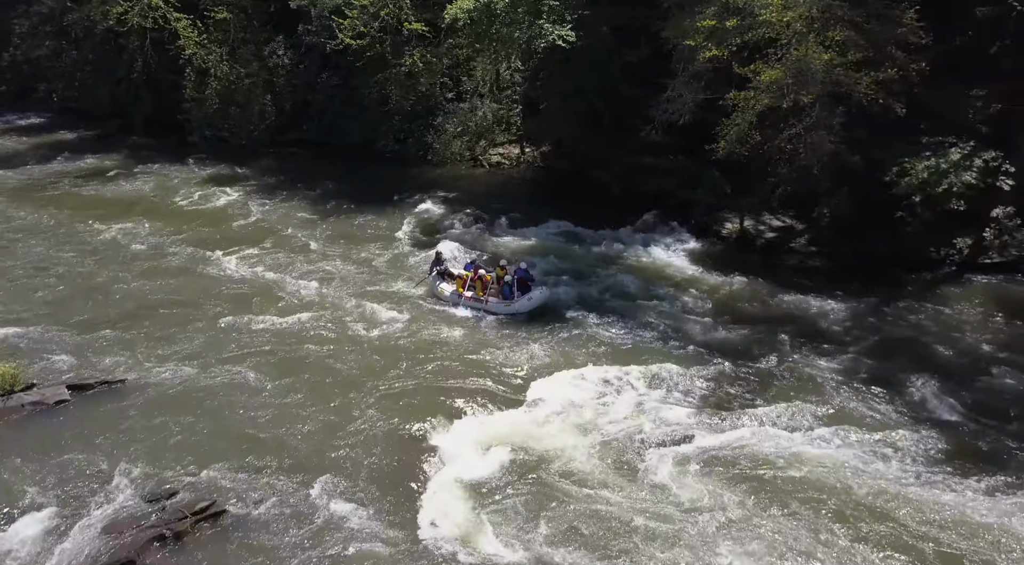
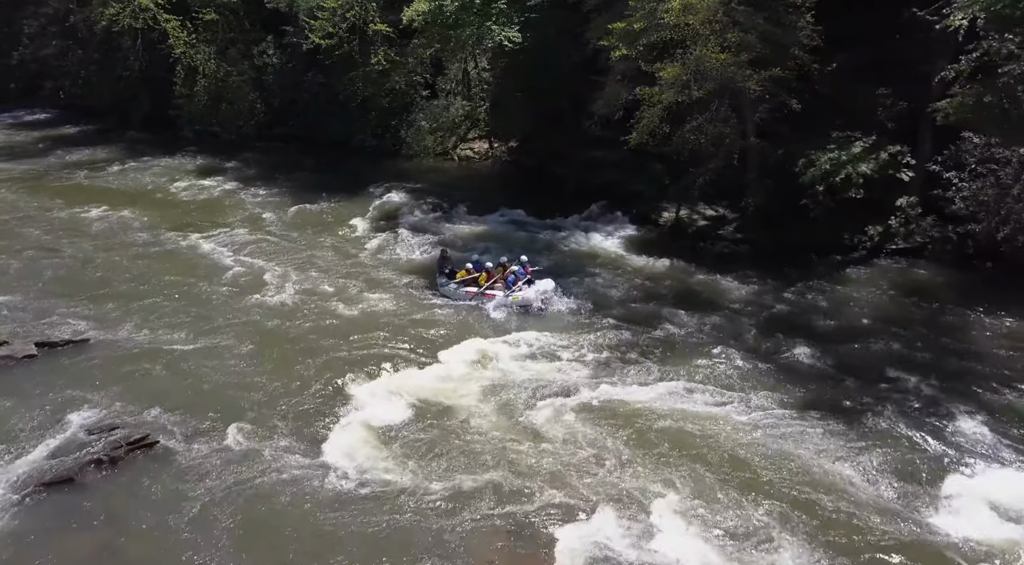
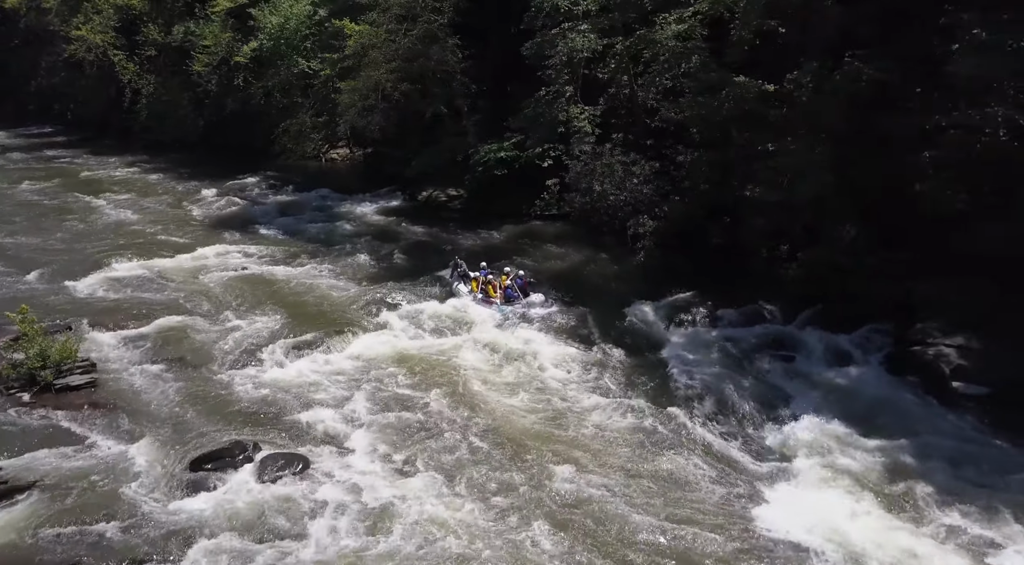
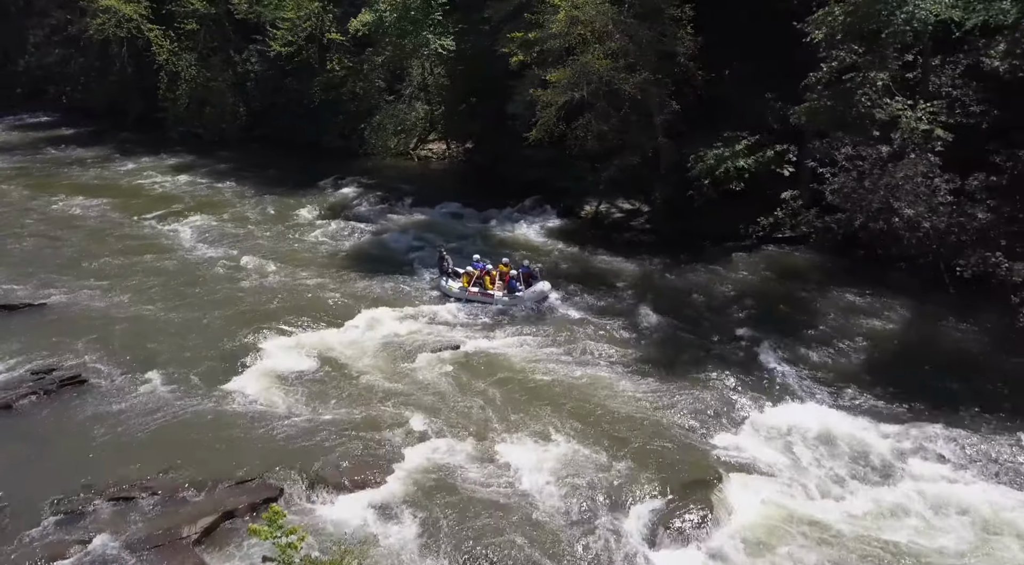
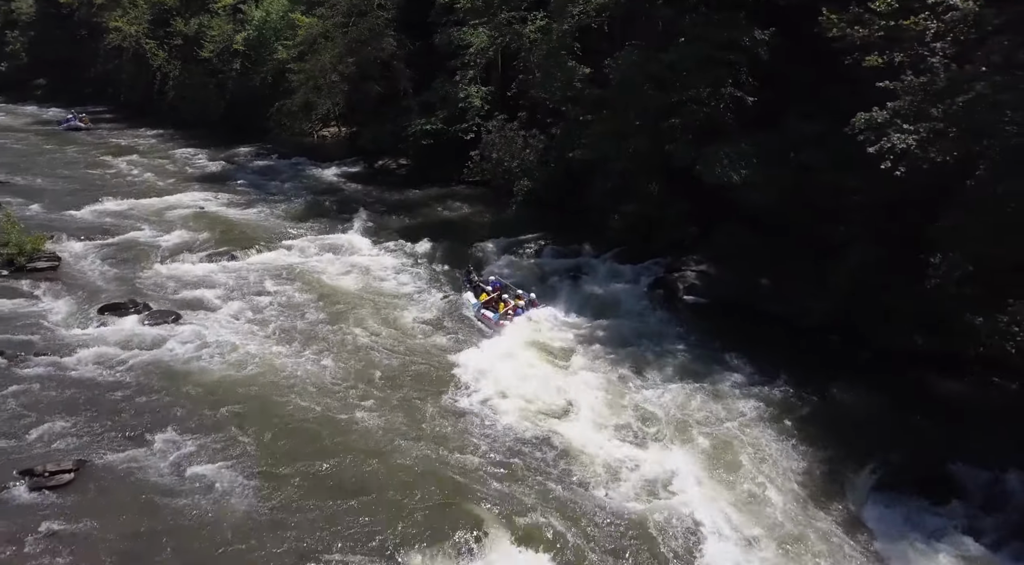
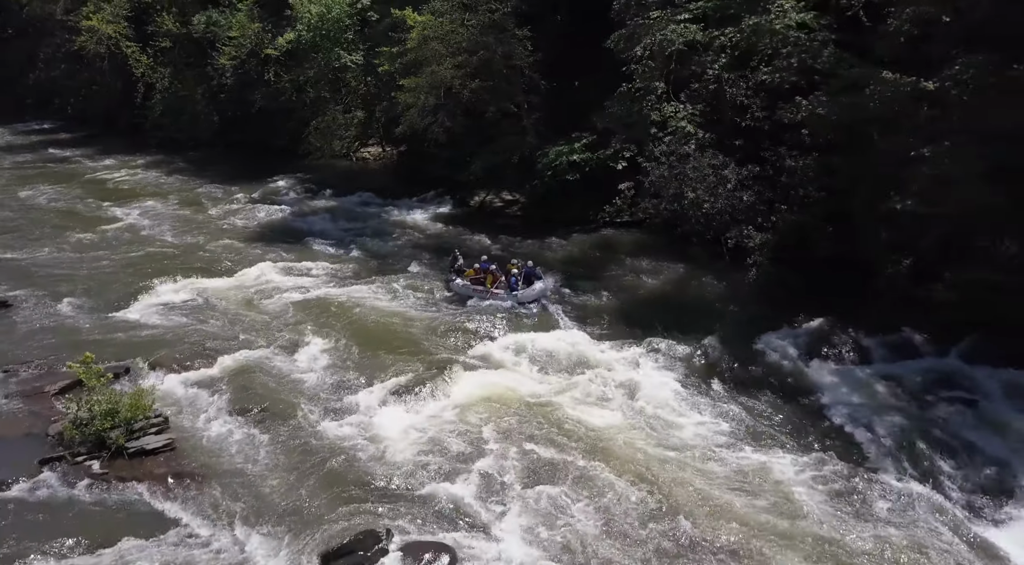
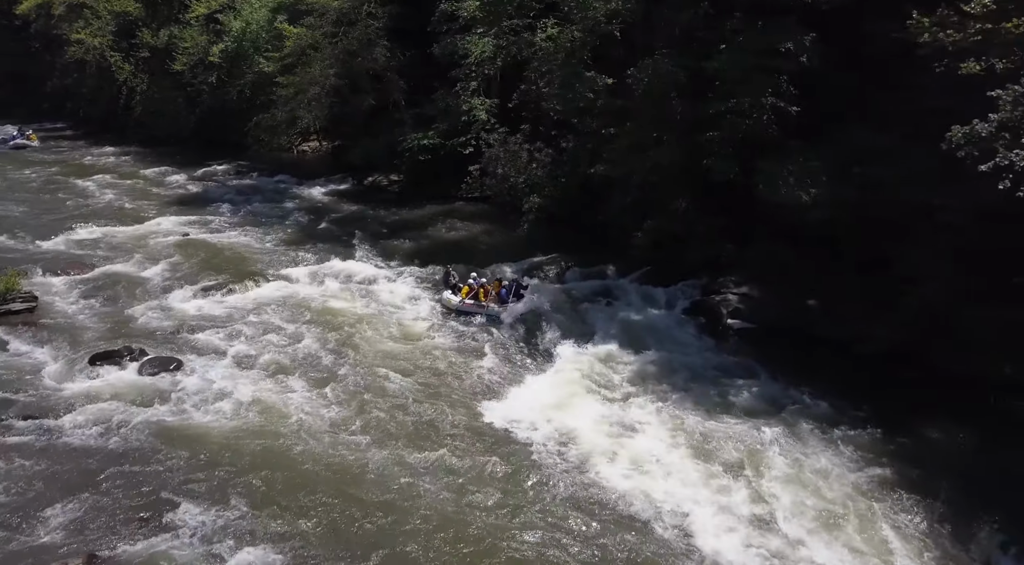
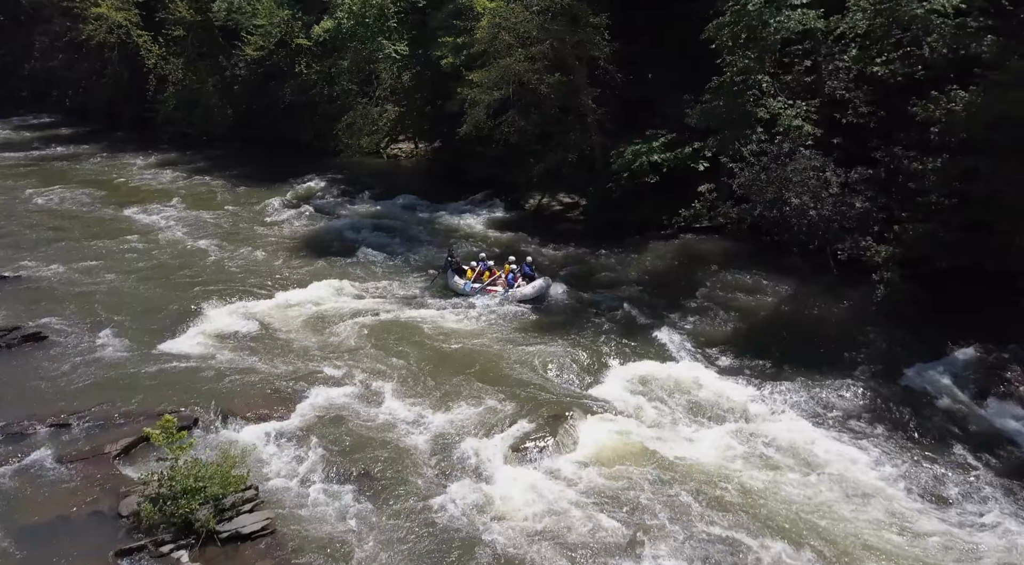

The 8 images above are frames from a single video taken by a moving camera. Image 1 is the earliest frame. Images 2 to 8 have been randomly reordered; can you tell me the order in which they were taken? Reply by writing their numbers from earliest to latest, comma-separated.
2, 4, 8, 6, 3, 7, 5
